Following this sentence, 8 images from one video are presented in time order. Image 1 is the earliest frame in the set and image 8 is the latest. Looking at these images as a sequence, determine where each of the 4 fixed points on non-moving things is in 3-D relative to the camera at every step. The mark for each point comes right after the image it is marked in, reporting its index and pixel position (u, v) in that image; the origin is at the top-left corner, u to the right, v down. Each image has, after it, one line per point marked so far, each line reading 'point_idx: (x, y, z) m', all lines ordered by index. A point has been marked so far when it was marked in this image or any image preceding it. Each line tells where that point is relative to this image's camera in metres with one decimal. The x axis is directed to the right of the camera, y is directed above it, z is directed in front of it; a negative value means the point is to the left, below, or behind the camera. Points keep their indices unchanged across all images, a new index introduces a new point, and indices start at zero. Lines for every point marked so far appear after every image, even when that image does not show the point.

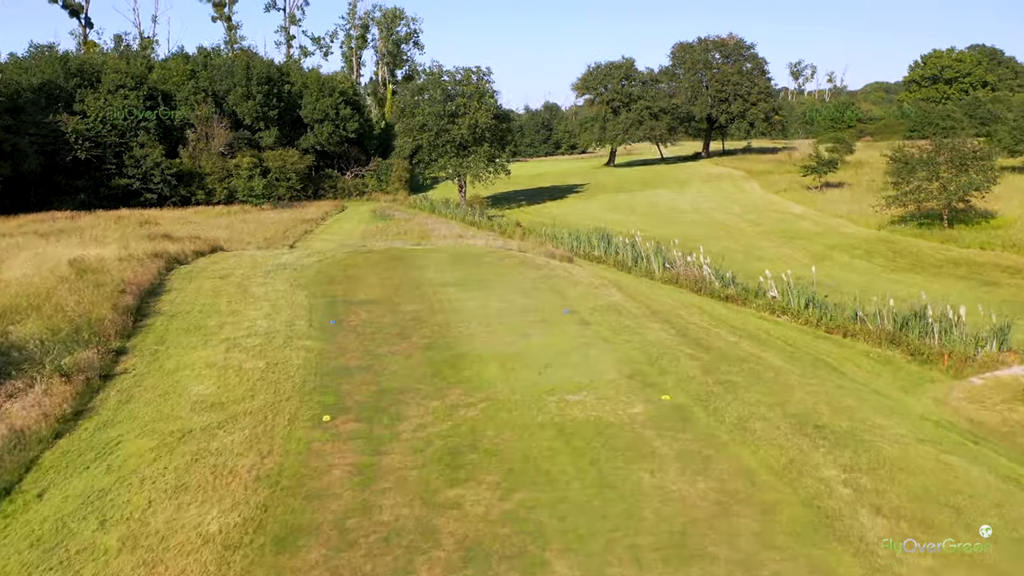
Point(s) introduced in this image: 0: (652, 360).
0: (+1.7, -0.9, +9.7) m
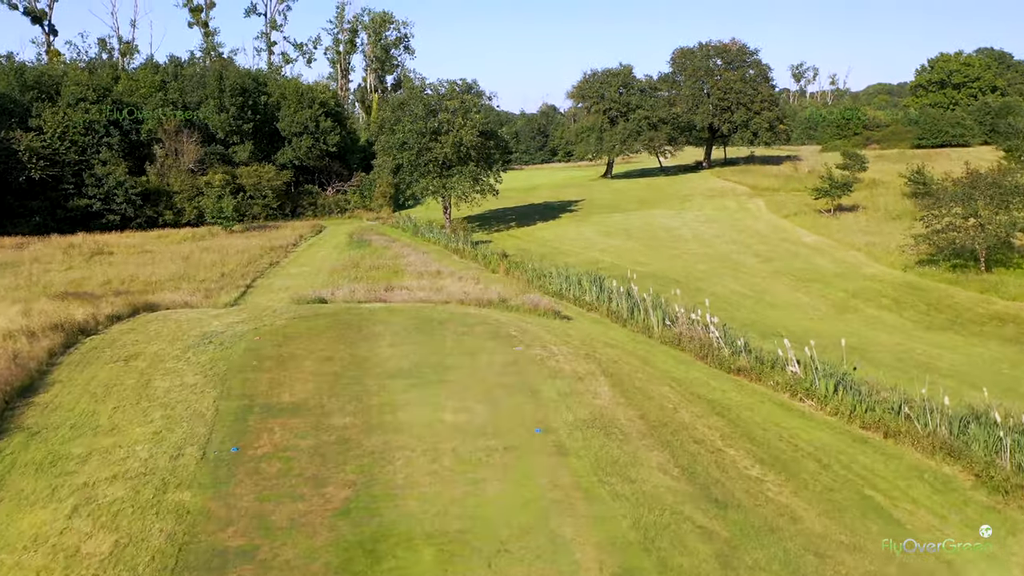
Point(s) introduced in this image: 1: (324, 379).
0: (+1.2, -2.2, +7.0) m
1: (-2.7, -1.3, +11.6) m
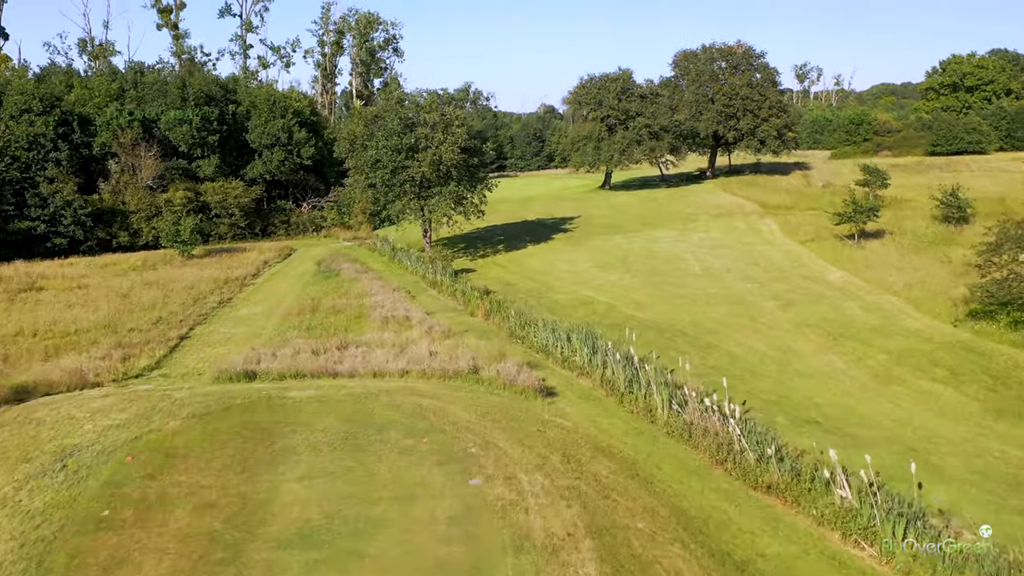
0: (+0.6, -3.5, +3.5) m
1: (-3.2, -2.6, +8.2) m
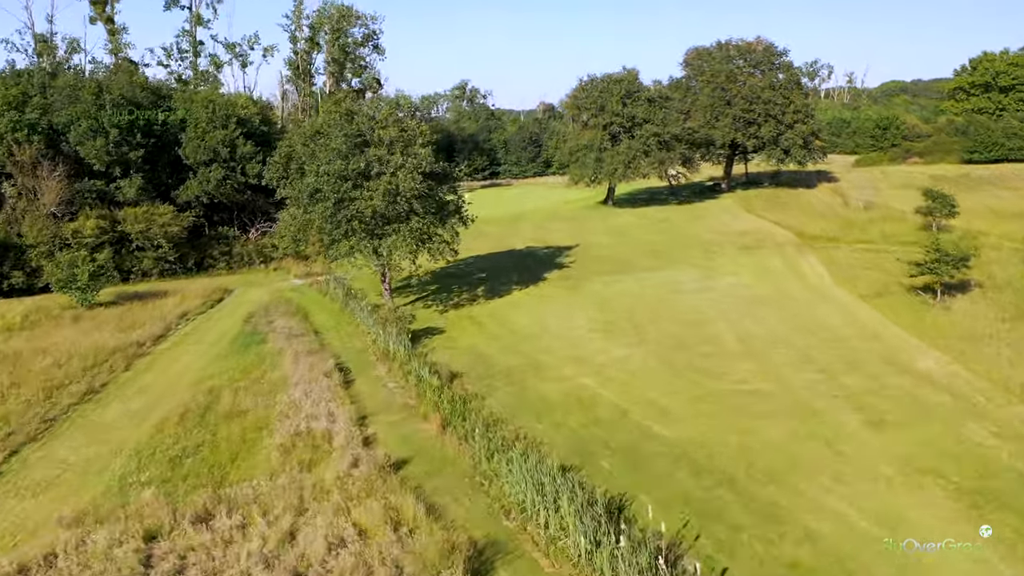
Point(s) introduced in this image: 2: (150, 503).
0: (0.0, -5.6, -3.2) m
1: (-3.9, -4.7, +1.4) m
2: (-5.5, -3.2, +12.3) m
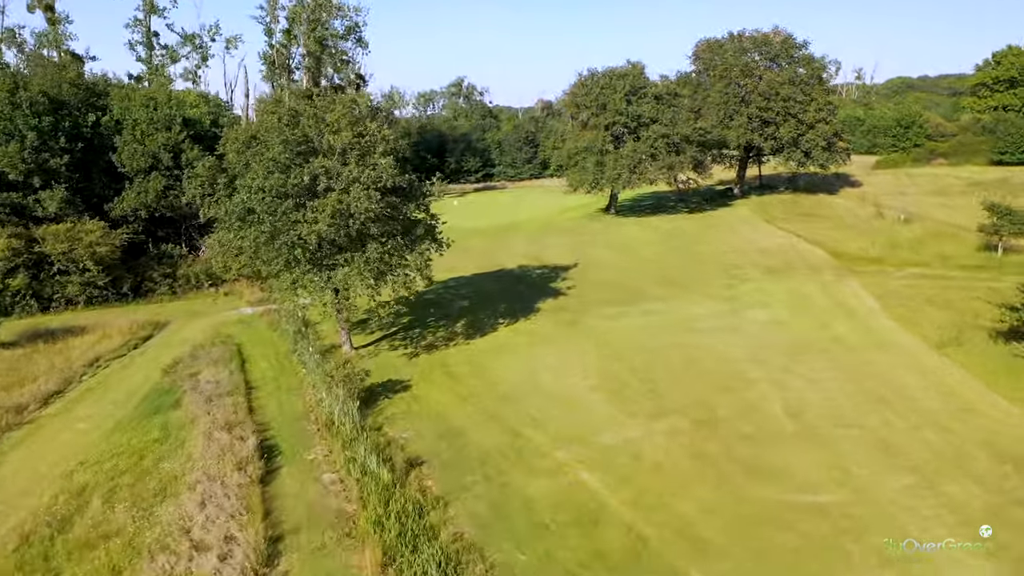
0: (-0.4, -6.7, -8.0) m
1: (-4.3, -5.8, -3.4) m
2: (-5.9, -4.3, +7.5) m
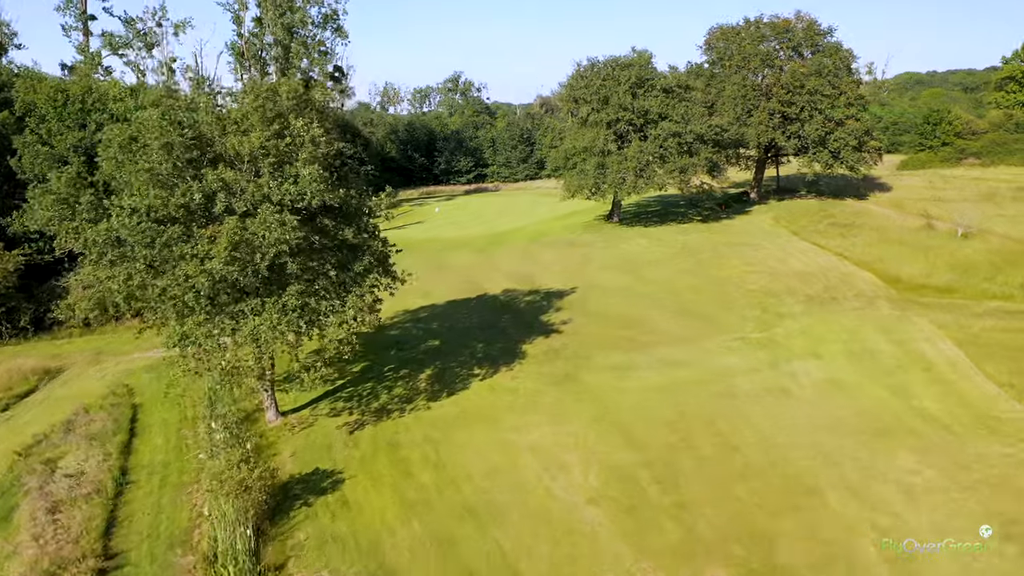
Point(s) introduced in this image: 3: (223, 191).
0: (-0.9, -7.8, -13.2) m
1: (-4.8, -6.9, -8.6) m
2: (-6.4, -5.4, +2.3) m
3: (-4.9, +1.7, +13.9) m
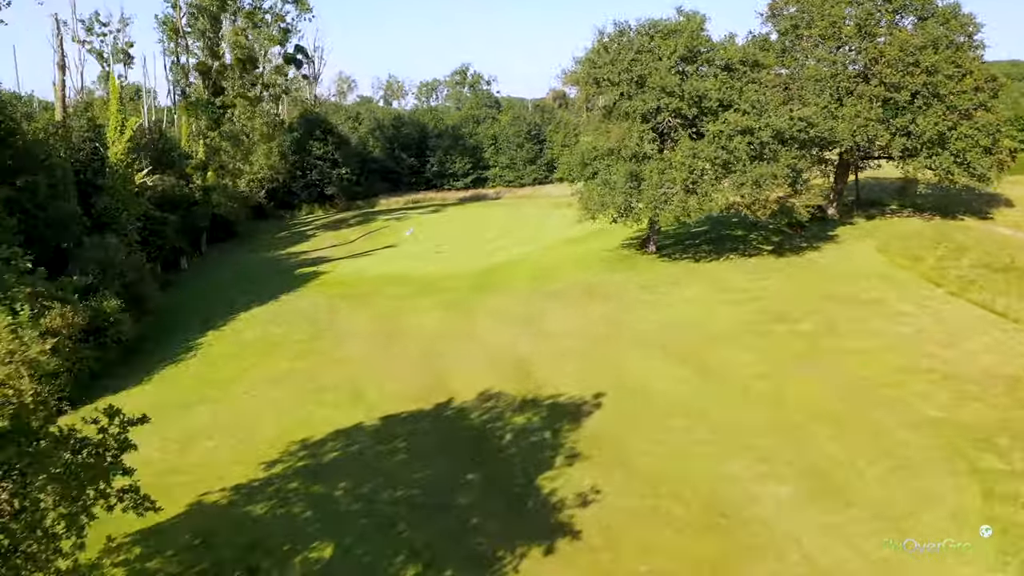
0: (-2.0, -10.1, -24.3) m
1: (-5.8, -9.1, -19.6) m
2: (-7.2, -7.5, -8.7) m
3: (-5.5, -0.4, +2.8) m
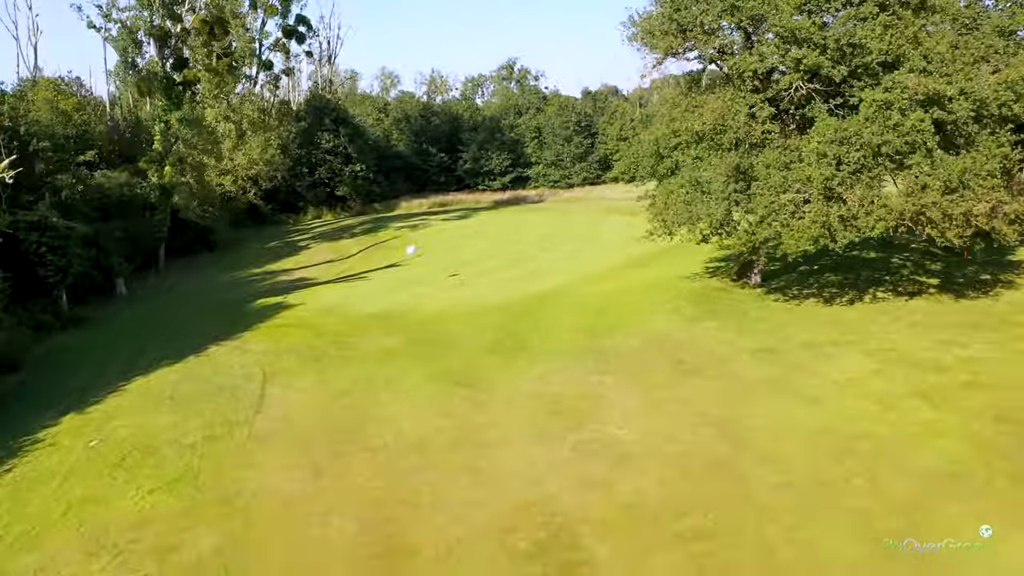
0: (-4.2, -11.2, -32.8) m
1: (-7.7, -10.1, -27.9) m
2: (-8.5, -8.6, -16.9) m
3: (-6.0, -1.4, -5.5) m
